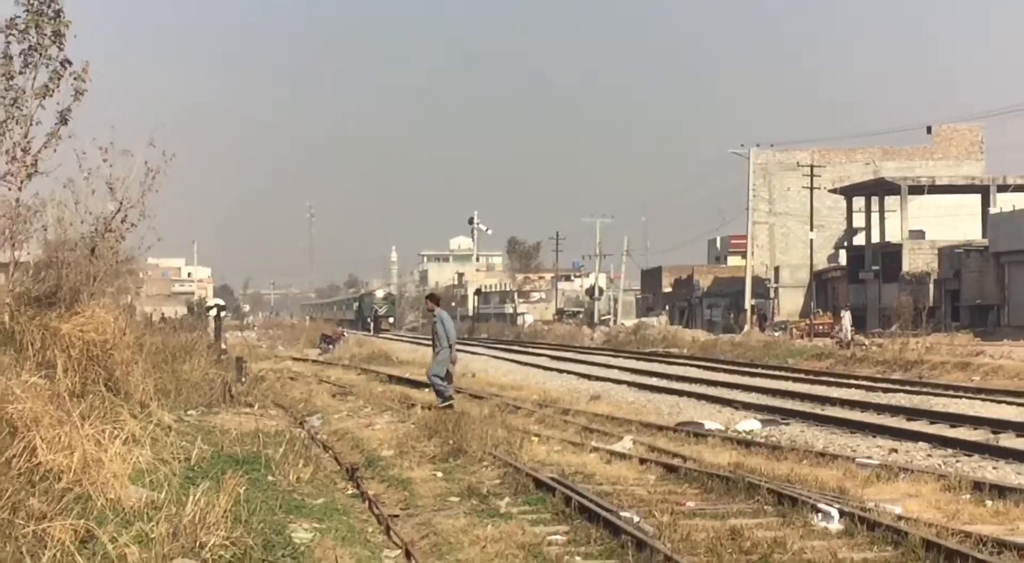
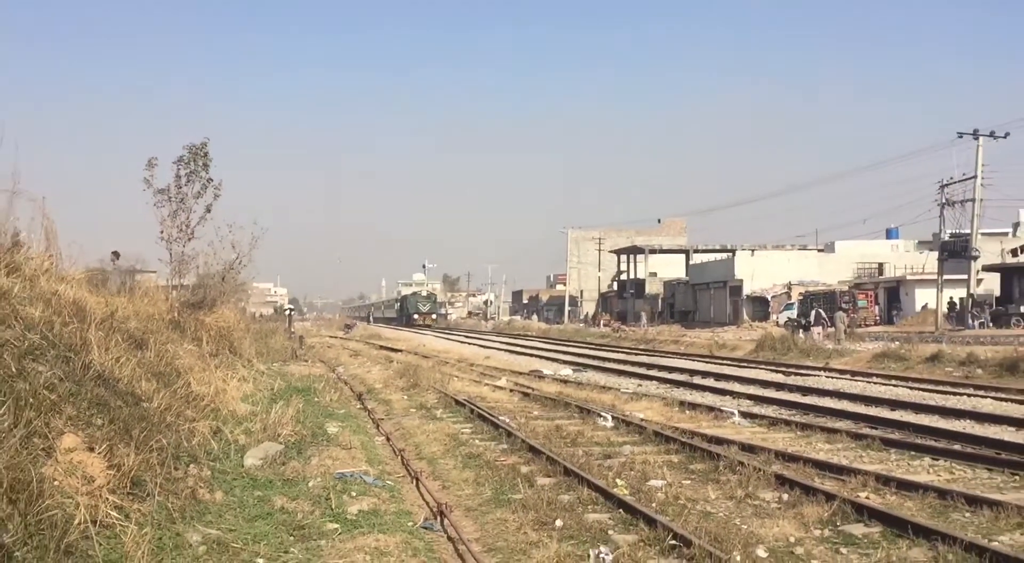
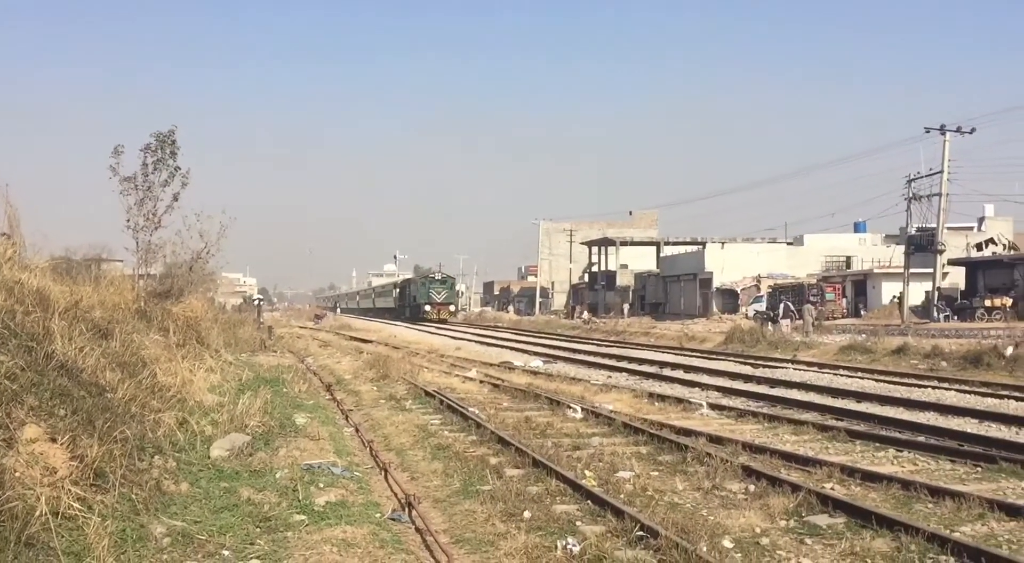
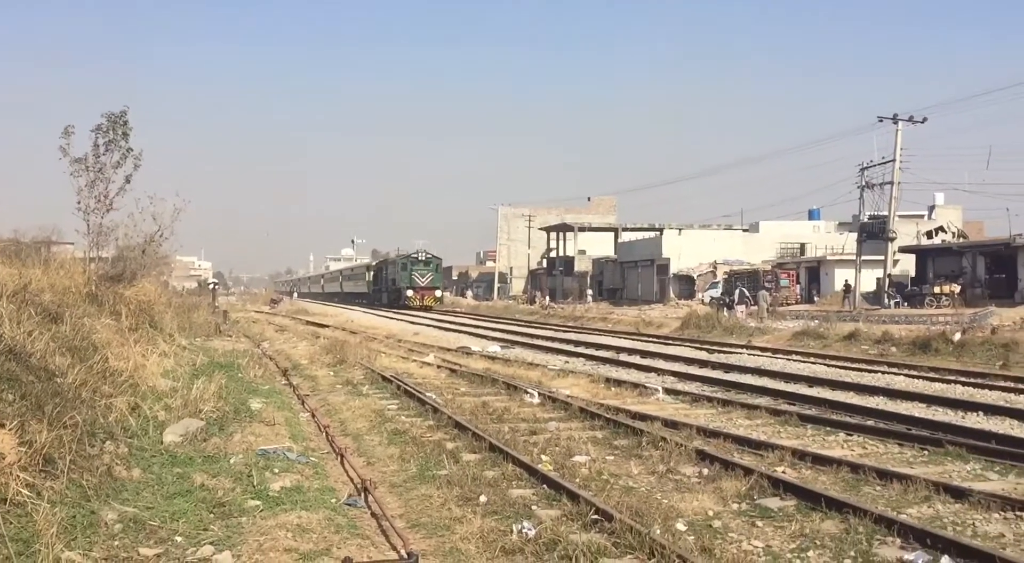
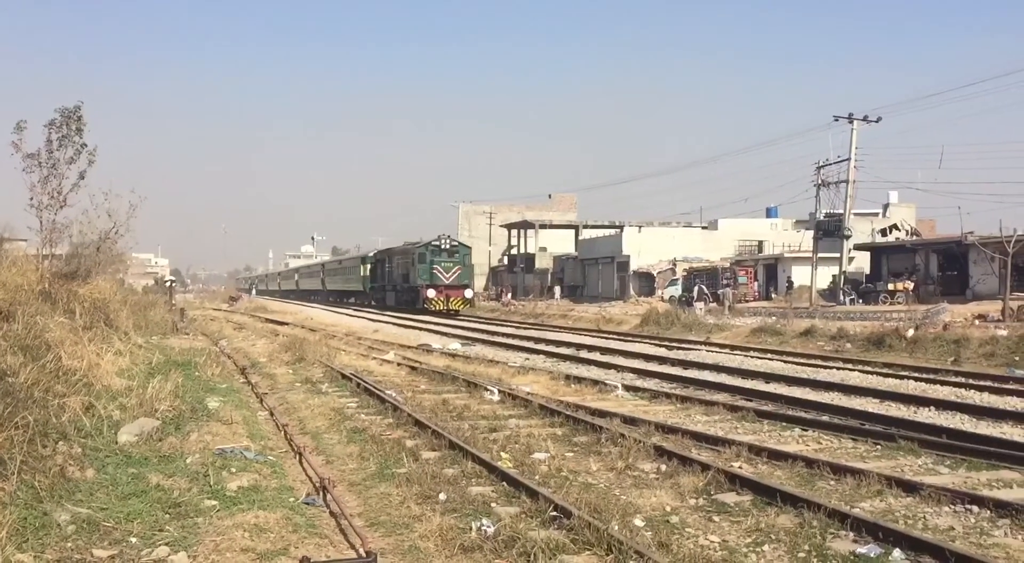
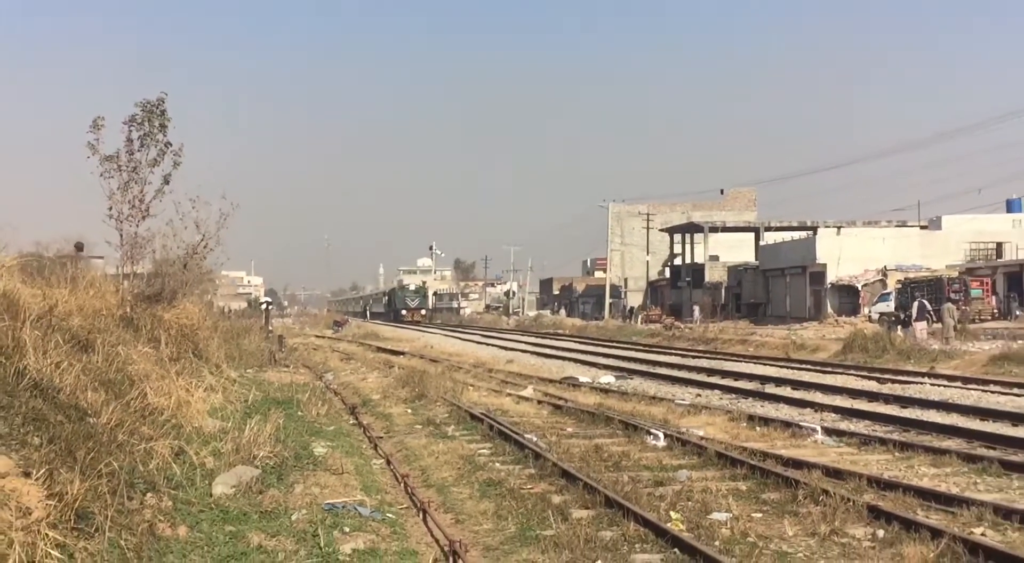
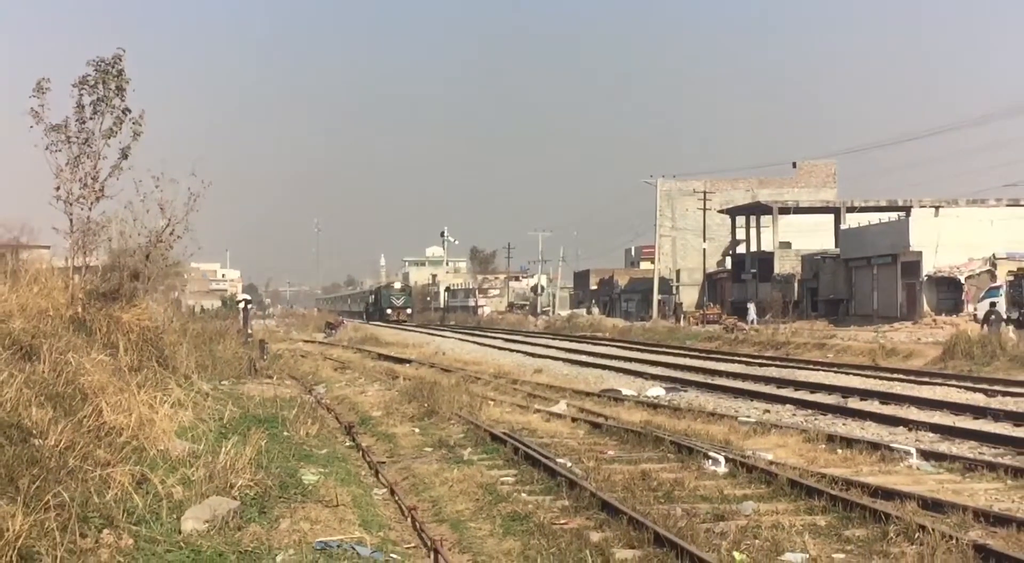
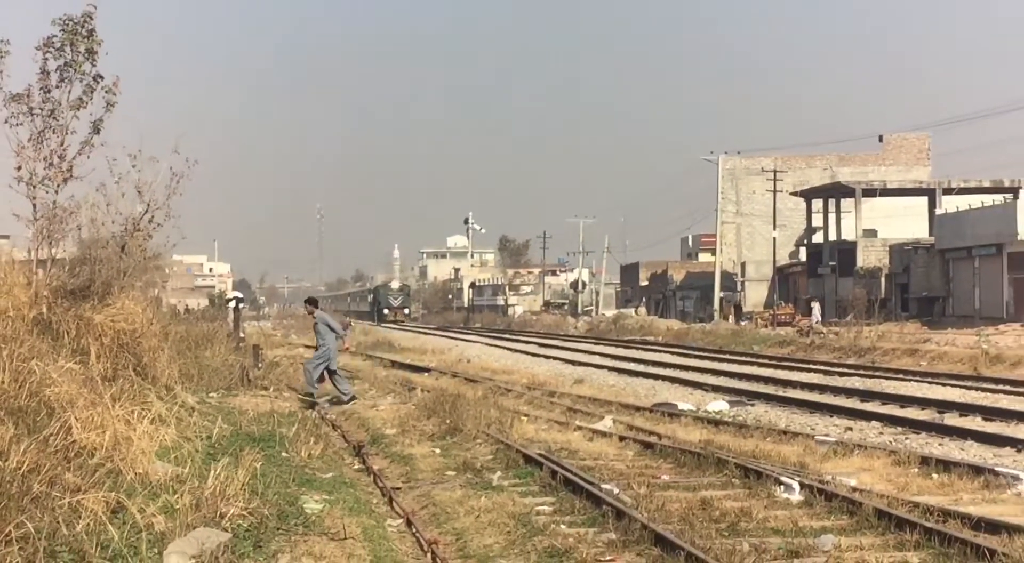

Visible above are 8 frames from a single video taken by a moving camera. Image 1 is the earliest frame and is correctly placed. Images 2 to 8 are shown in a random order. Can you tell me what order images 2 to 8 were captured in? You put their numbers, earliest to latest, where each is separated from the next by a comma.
8, 7, 6, 2, 3, 4, 5
